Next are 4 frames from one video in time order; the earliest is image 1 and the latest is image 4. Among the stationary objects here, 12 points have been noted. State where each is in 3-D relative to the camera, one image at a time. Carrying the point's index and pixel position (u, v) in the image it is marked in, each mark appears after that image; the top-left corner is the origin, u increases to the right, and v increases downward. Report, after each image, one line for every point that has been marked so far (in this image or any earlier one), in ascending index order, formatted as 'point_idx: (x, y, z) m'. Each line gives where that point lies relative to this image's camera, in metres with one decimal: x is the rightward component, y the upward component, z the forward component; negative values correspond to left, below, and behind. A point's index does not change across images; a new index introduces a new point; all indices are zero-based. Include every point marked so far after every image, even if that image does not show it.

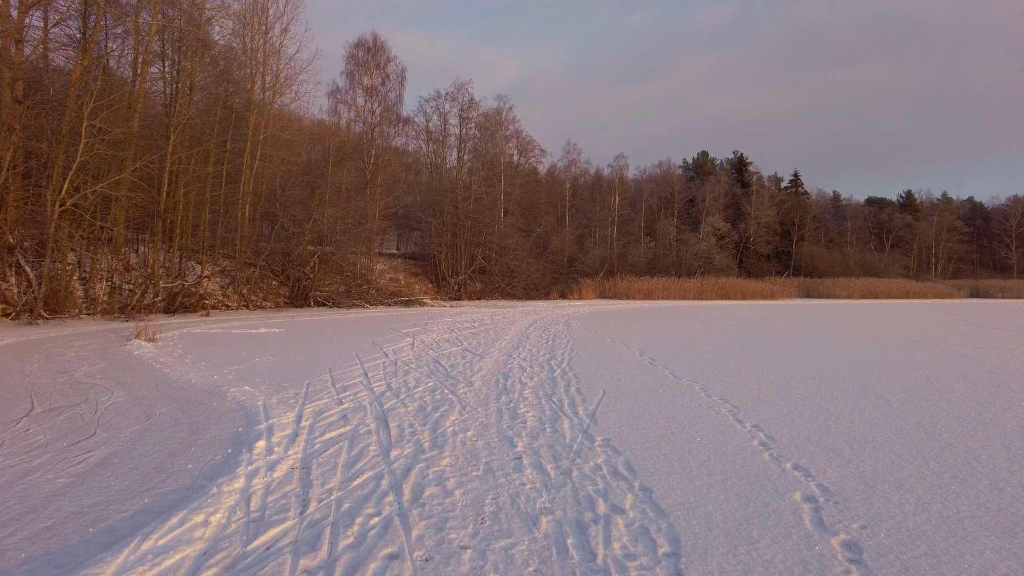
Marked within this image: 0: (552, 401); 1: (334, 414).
0: (+0.3, -0.9, +5.1) m
1: (-1.3, -1.0, +4.7) m
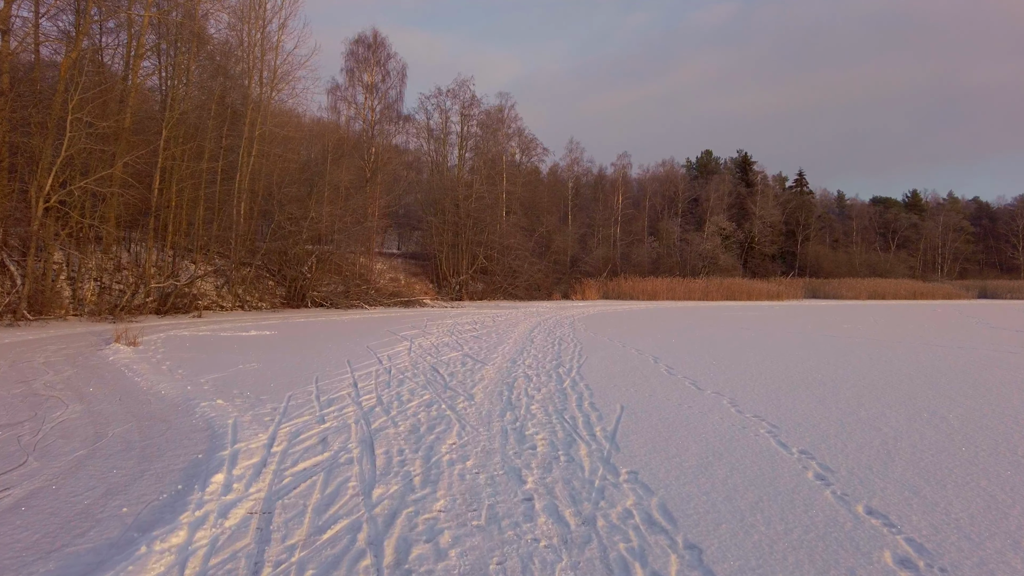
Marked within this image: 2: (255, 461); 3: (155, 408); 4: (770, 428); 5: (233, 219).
0: (+0.4, -0.9, +4.5) m
1: (-1.3, -1.0, +4.0) m
2: (-1.4, -1.0, +3.5) m
3: (-2.8, -1.0, +5.0) m
4: (+1.8, -1.0, +4.4) m
5: (-8.0, +2.0, +18.0) m
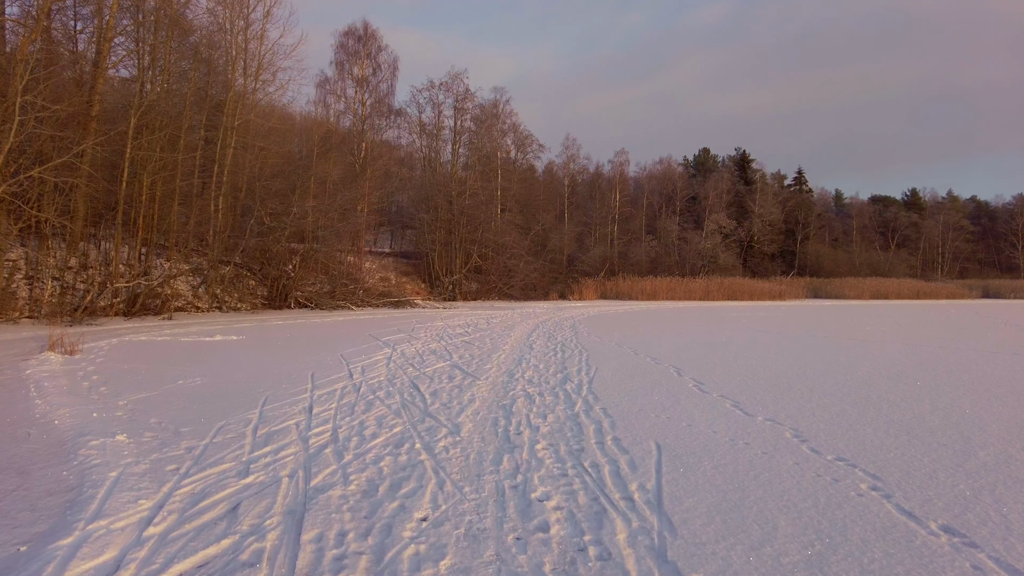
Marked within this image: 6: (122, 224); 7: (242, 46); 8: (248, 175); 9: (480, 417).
0: (+0.4, -0.9, +3.2) m
1: (-1.3, -1.0, +2.8) m
2: (-1.4, -1.0, +2.2) m
3: (-2.8, -0.9, +3.7) m
4: (+1.8, -1.0, +3.1) m
5: (-8.1, +2.0, +16.7) m
6: (-8.7, +1.4, +14.1) m
7: (-7.5, +6.7, +17.1) m
8: (-7.3, +3.1, +17.5) m
9: (-0.2, -0.9, +4.5) m
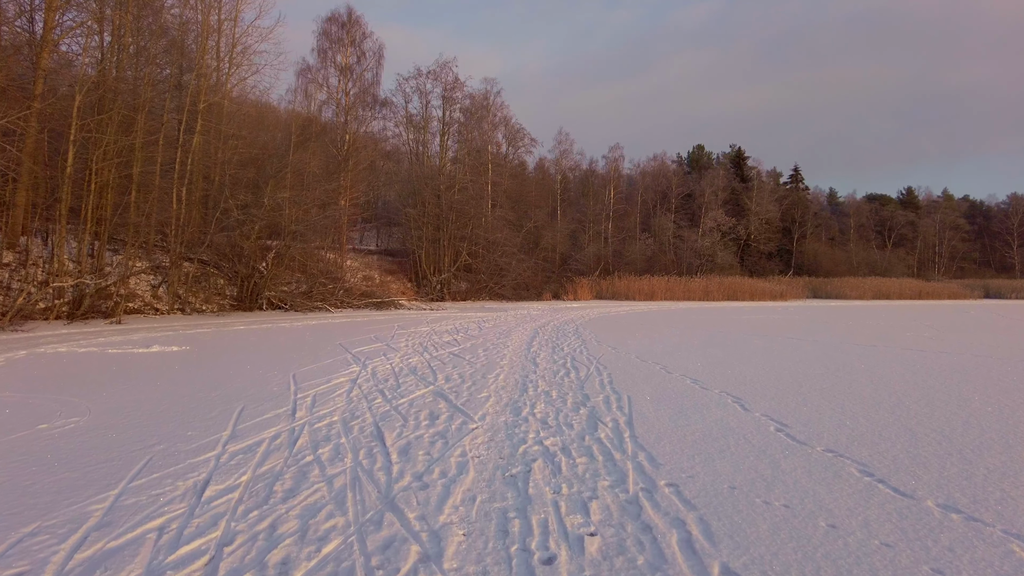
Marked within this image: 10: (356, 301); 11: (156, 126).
0: (+0.5, -1.0, +1.4) m
1: (-1.2, -1.0, +0.9) m
2: (-1.3, -1.0, +0.4) m
3: (-2.7, -1.0, +1.8) m
4: (+1.9, -1.0, +1.3) m
5: (-8.2, +2.0, +14.7) m
6: (-8.7, +1.4, +12.1) m
7: (-7.6, +6.7, +15.1) m
8: (-7.4, +3.1, +15.5) m
9: (-0.1, -1.0, +2.7) m
10: (-4.6, -0.4, +18.2) m
11: (-8.3, +3.8, +14.2) m
